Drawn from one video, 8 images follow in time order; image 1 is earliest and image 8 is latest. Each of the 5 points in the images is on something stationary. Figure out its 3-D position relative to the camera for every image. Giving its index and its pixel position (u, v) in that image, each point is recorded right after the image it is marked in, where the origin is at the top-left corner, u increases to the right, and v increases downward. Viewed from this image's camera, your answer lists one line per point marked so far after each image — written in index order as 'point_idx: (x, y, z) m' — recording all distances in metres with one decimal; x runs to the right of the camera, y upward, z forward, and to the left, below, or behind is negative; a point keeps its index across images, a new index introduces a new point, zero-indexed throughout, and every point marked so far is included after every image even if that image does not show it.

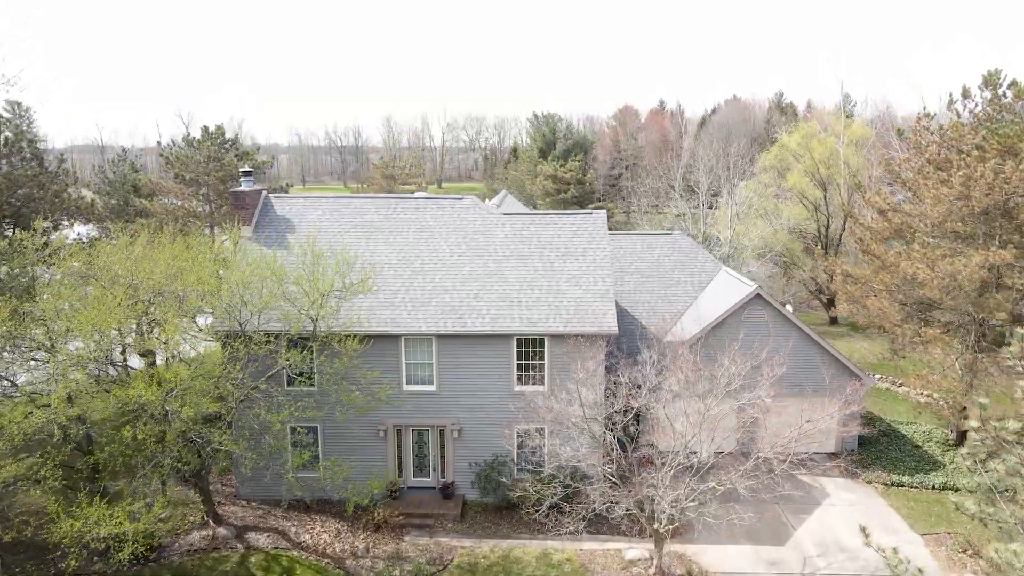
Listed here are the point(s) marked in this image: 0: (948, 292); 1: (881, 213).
0: (+9.4, -0.1, +14.2) m
1: (+9.3, +1.8, +16.6) m
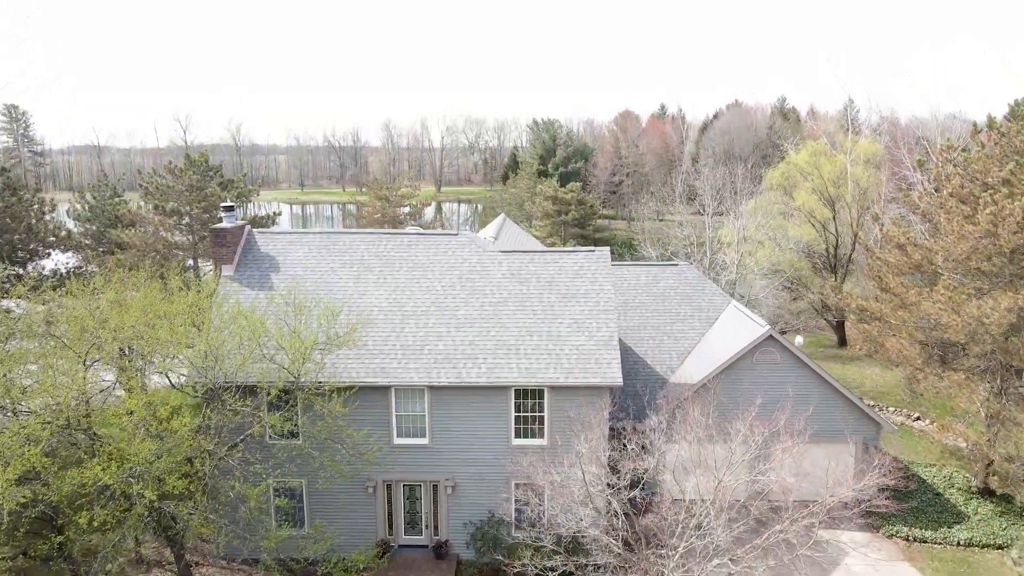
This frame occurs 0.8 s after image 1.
0: (+9.3, -1.0, +13.4) m
1: (+9.2, +0.9, +15.7) m
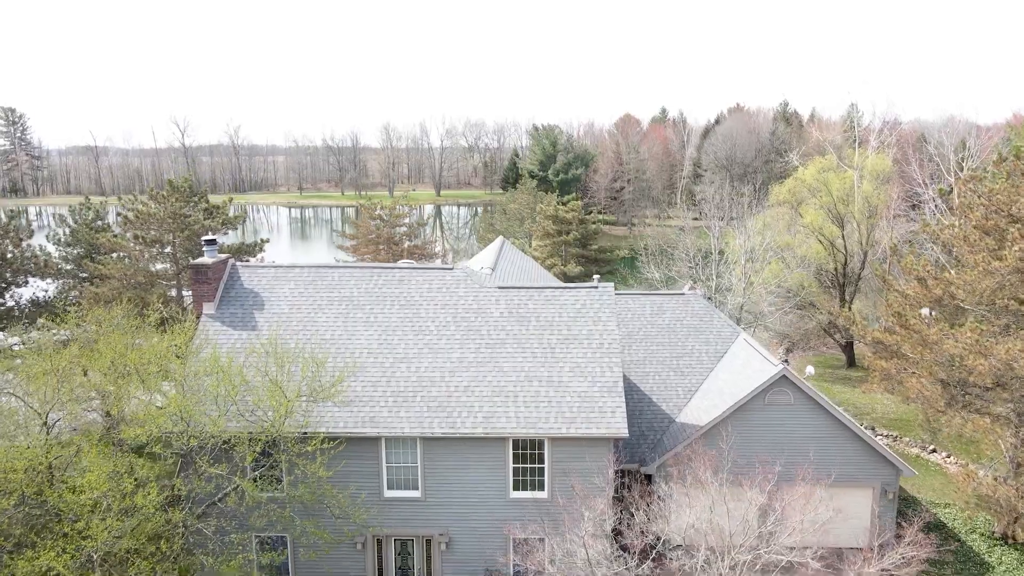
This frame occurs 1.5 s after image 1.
0: (+9.3, -1.7, +12.6) m
1: (+9.2, +0.2, +14.9) m
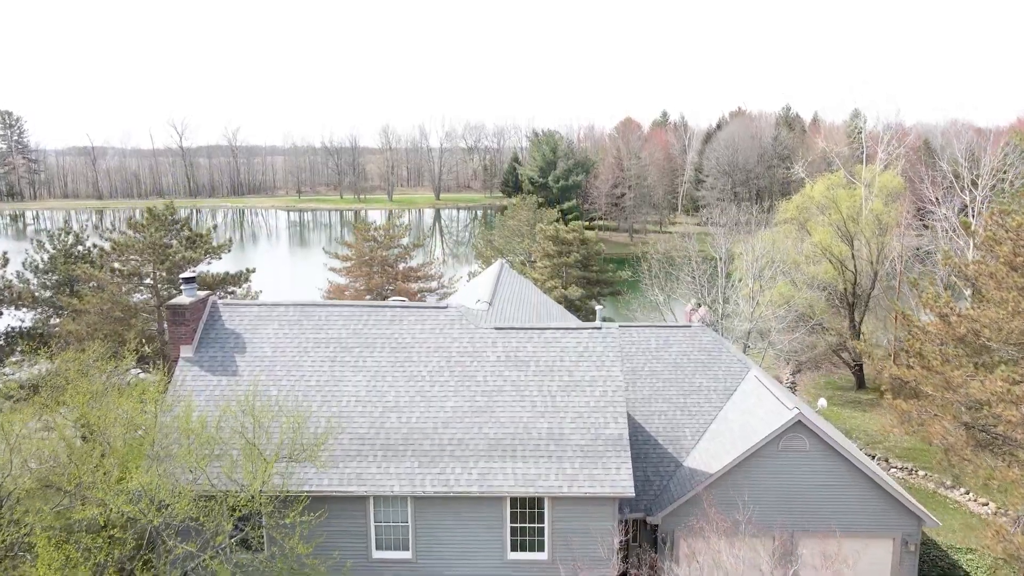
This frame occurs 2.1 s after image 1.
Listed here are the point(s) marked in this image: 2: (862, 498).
0: (+9.3, -2.5, +11.8) m
1: (+9.2, -0.6, +14.1) m
2: (+6.8, -4.1, +12.8) m
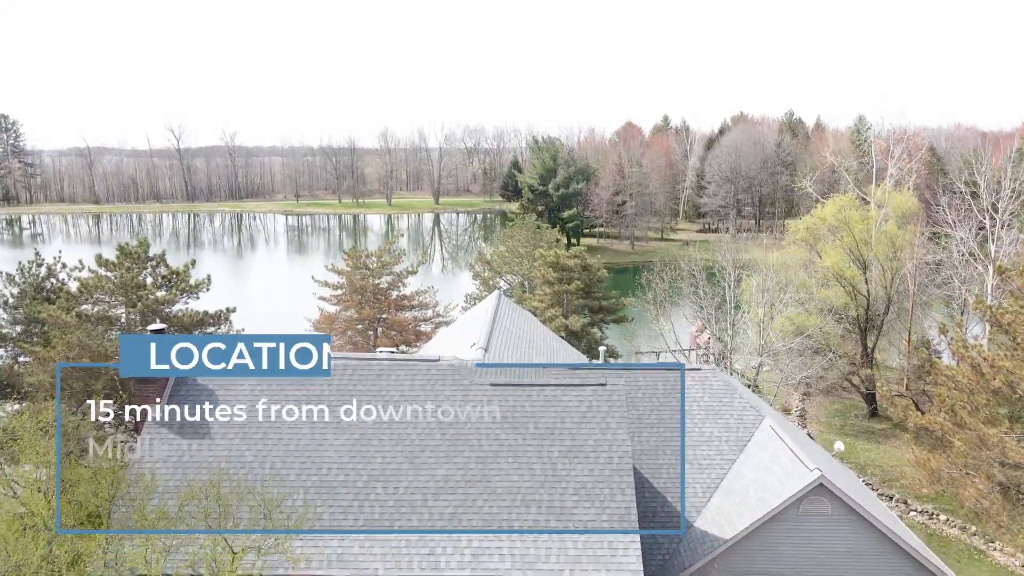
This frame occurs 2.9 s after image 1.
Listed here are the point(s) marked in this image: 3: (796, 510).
0: (+9.2, -3.4, +10.8) m
1: (+9.1, -1.5, +13.1) m
2: (+6.7, -5.0, +11.8) m
3: (+5.1, -4.0, +11.8) m
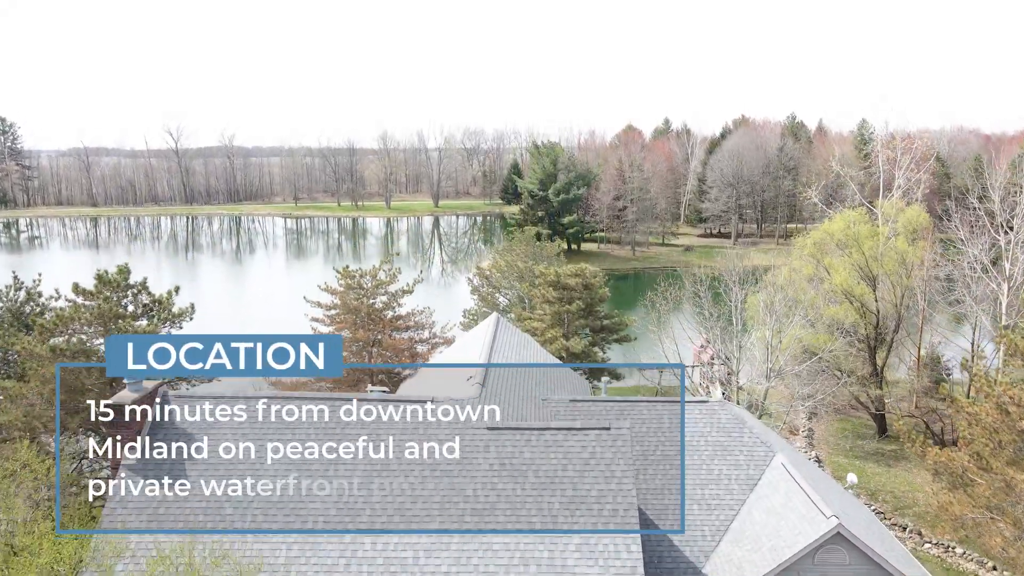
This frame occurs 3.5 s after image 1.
0: (+9.2, -4.0, +10.1) m
1: (+9.1, -2.1, +12.5) m
2: (+6.7, -5.6, +11.1) m
3: (+5.0, -4.6, +11.1) m
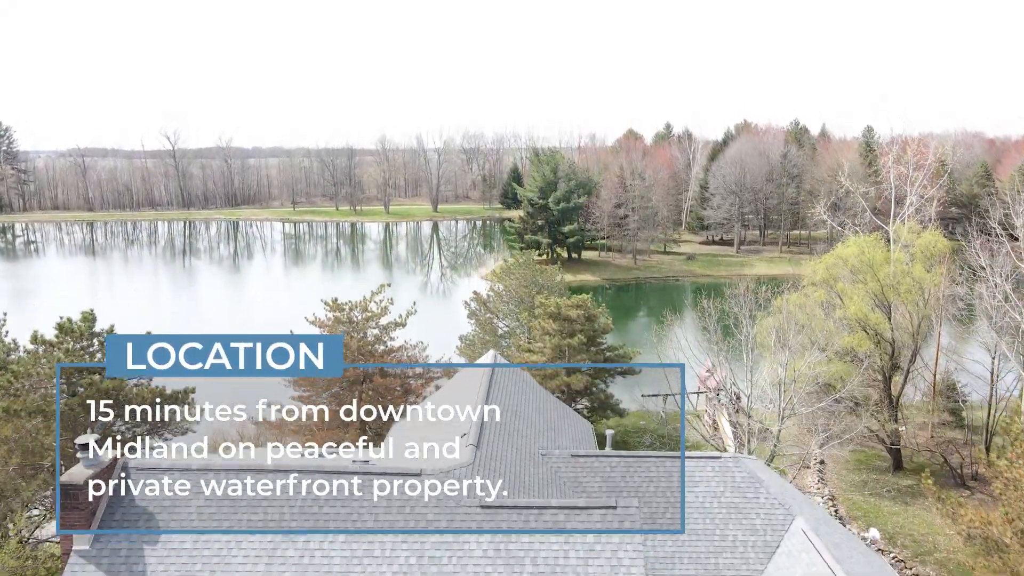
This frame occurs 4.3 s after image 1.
0: (+9.1, -4.9, +9.0) m
1: (+9.0, -3.0, +11.4) m
2: (+6.7, -6.5, +10.1) m
3: (+5.0, -5.5, +10.0) m
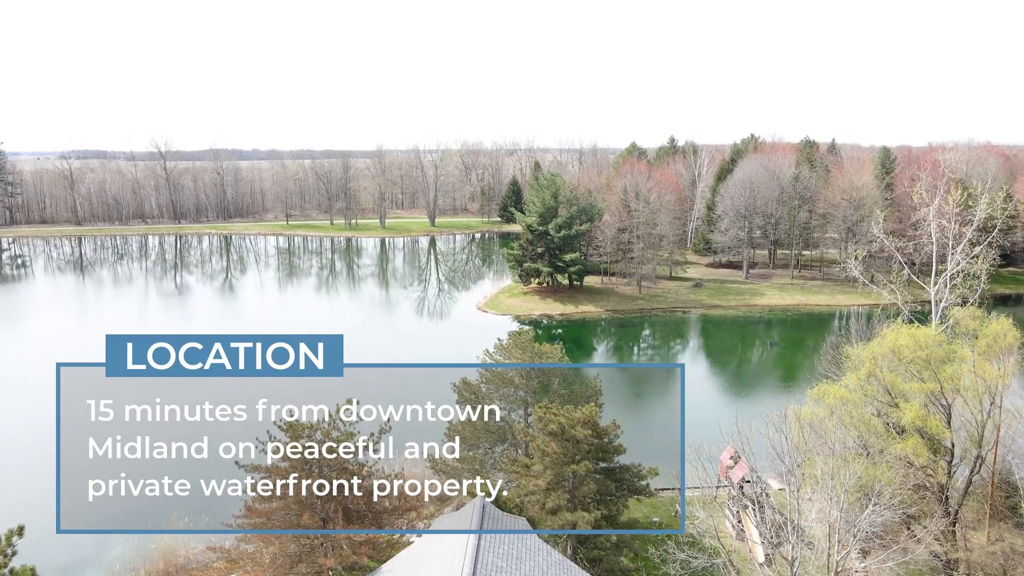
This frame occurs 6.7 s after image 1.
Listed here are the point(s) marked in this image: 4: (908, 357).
0: (+9.0, -7.7, +5.8) m
1: (+8.9, -5.8, +8.2) m
2: (+6.5, -9.3, +6.9) m
3: (+4.8, -8.3, +6.8) m
4: (+11.5, -2.0, +19.2) m
